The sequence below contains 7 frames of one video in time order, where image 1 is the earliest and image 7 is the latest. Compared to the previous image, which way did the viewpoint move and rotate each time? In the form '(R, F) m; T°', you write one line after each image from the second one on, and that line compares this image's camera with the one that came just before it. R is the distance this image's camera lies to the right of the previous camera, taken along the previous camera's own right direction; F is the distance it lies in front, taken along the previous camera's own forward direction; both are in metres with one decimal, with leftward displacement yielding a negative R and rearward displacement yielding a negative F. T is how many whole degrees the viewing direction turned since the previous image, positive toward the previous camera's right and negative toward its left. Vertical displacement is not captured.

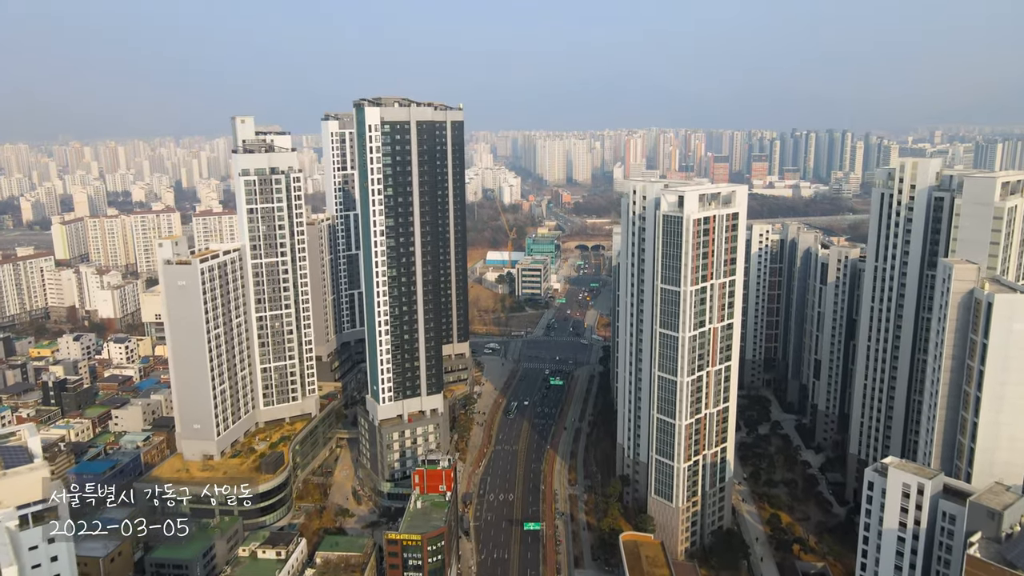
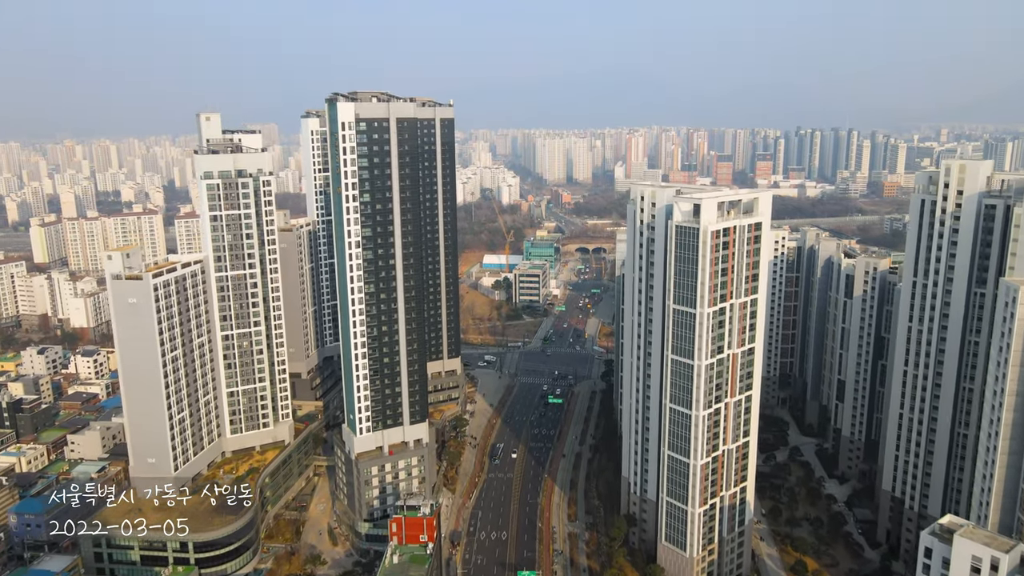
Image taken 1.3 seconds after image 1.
(+0.6, +6.4) m; 0°
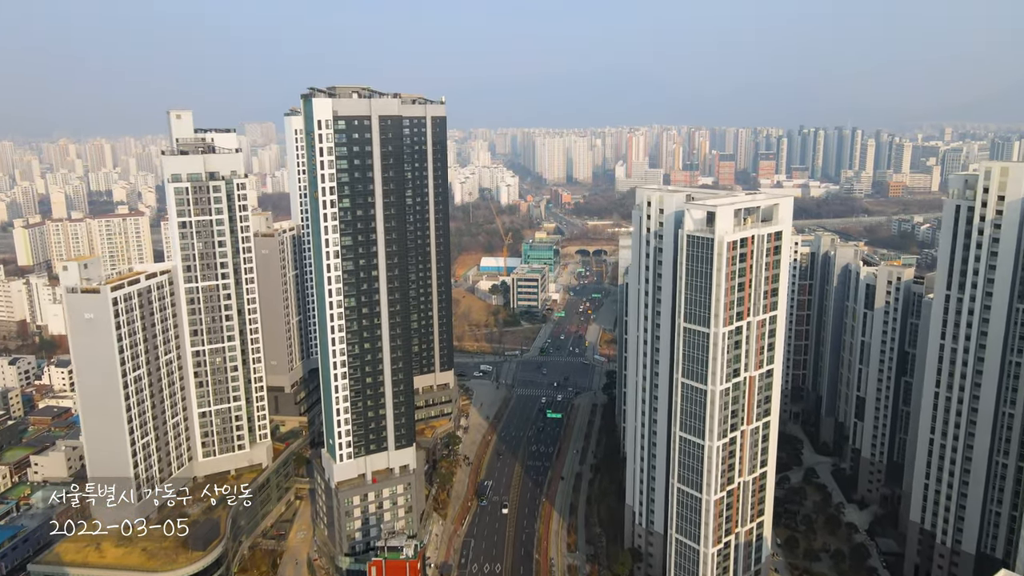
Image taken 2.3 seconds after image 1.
(+0.4, +4.5) m; 0°
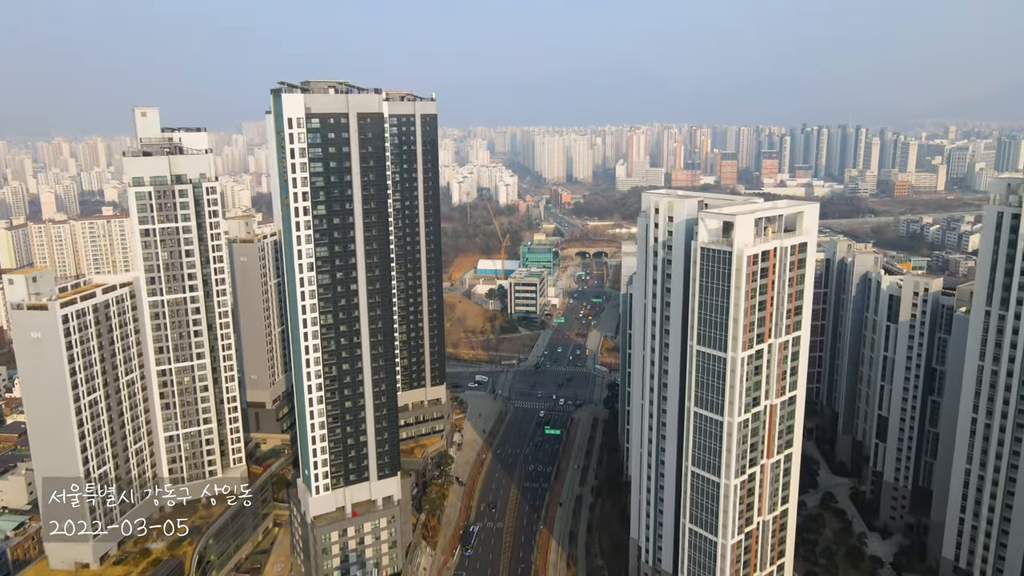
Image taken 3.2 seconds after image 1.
(+0.4, +4.5) m; 0°
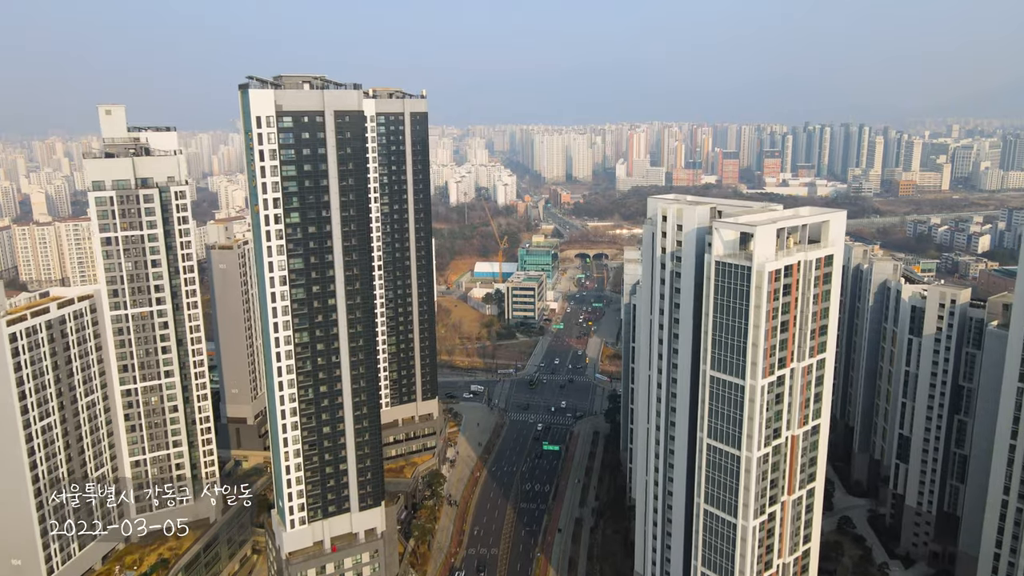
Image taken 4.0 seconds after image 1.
(+0.4, +3.9) m; 0°
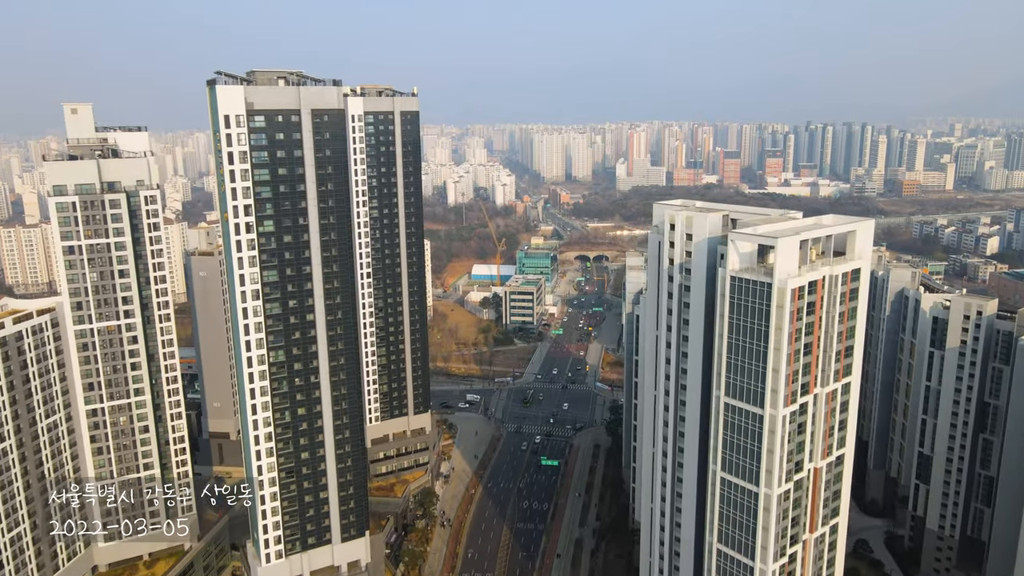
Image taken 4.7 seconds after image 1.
(+0.3, +3.2) m; 0°
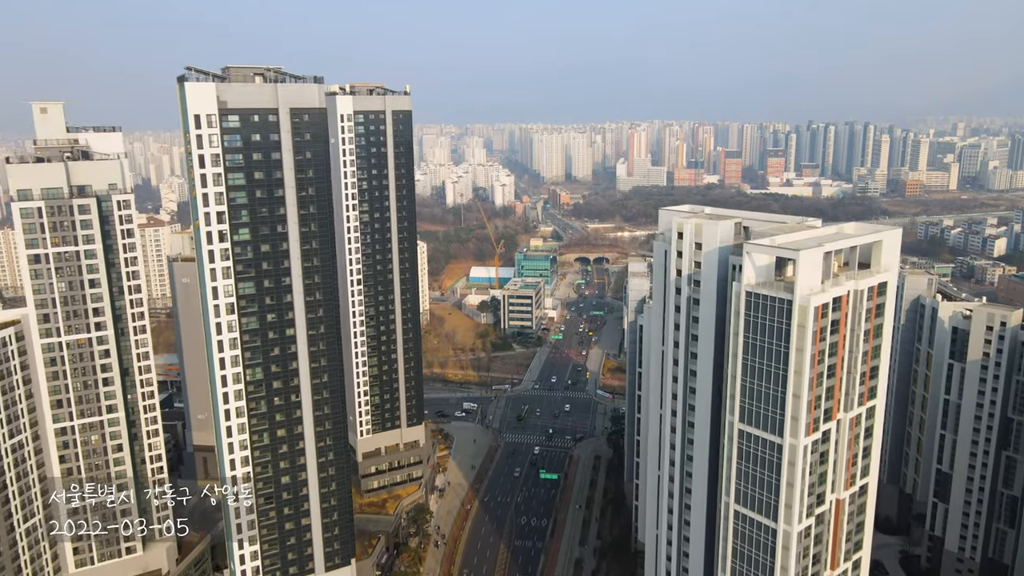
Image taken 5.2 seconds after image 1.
(+0.2, +2.6) m; 0°
